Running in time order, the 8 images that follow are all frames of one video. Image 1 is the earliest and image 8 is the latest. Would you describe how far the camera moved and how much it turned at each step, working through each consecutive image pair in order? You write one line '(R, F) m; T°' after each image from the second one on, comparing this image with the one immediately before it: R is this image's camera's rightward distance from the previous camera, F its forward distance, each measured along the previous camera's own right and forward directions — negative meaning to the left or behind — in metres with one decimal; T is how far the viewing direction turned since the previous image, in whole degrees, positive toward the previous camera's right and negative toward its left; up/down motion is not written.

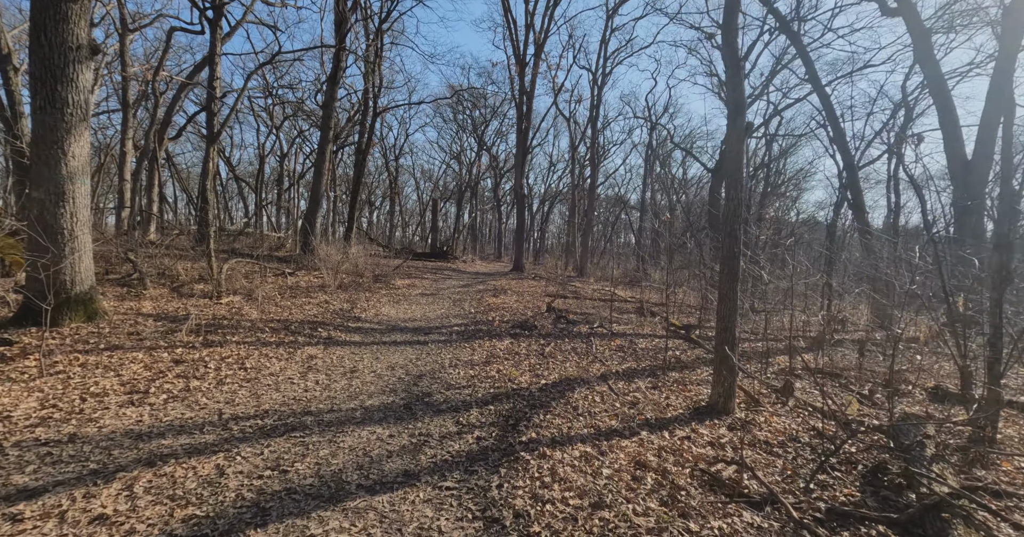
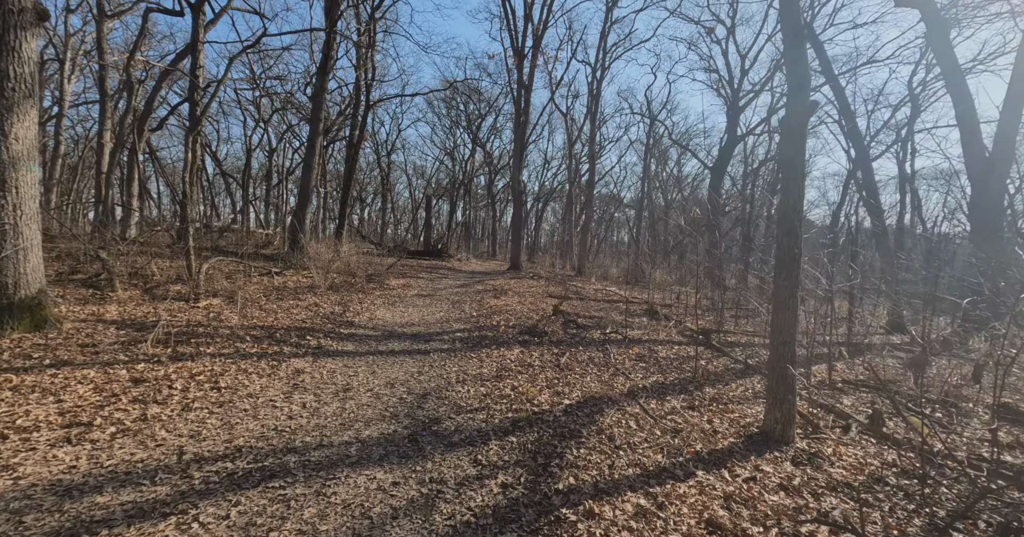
(-0.3, +0.7) m; +1°
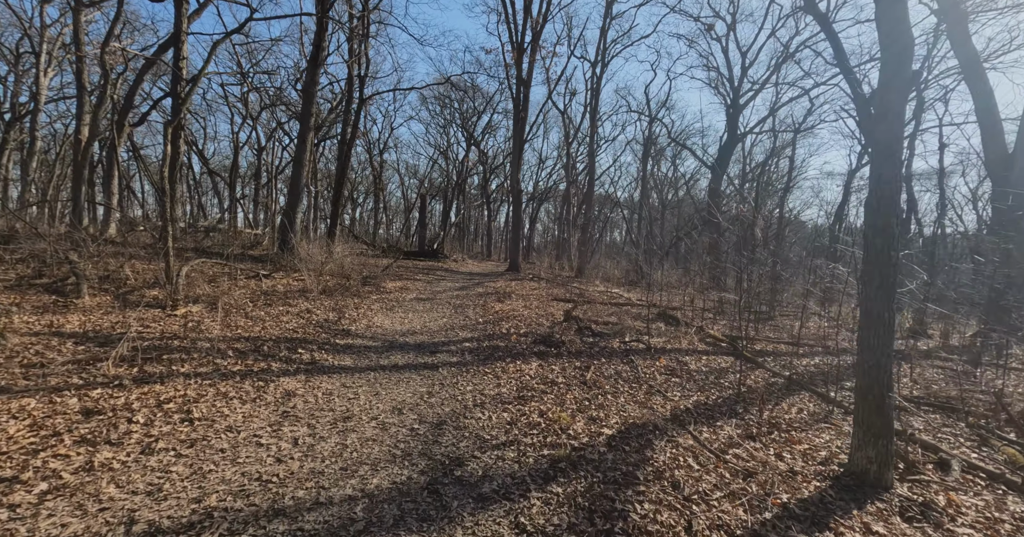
(-0.3, +0.7) m; +1°
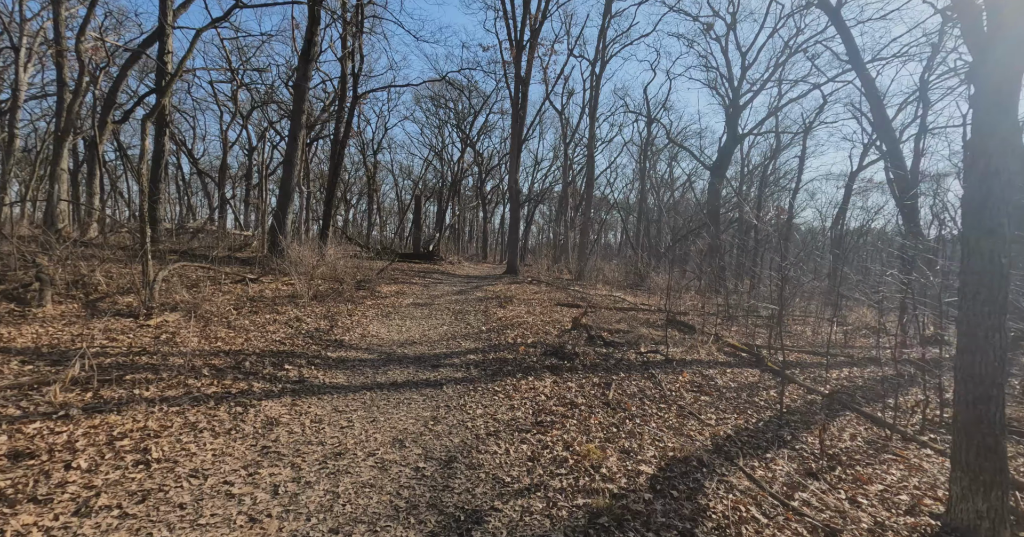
(-0.2, +0.6) m; +1°
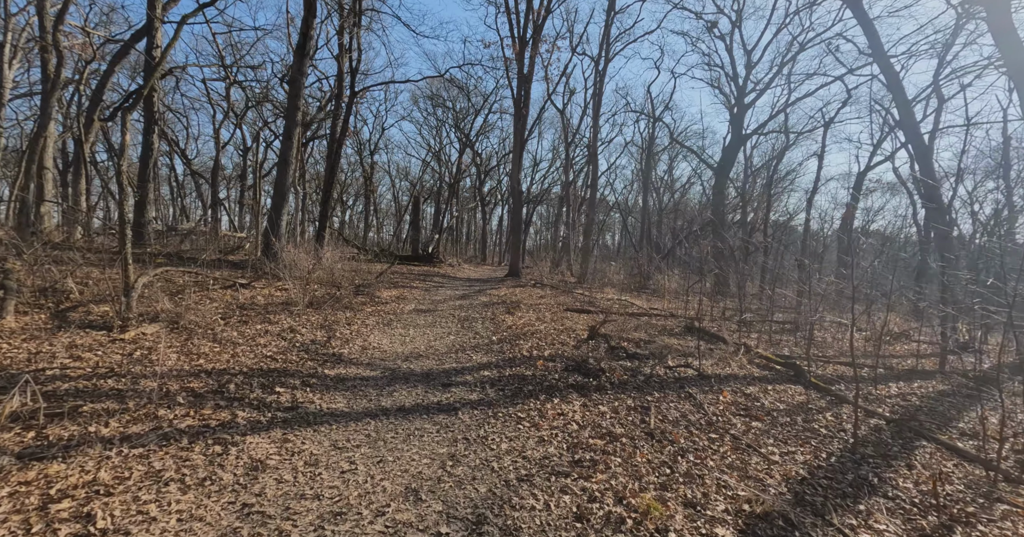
(-0.3, +0.7) m; 0°
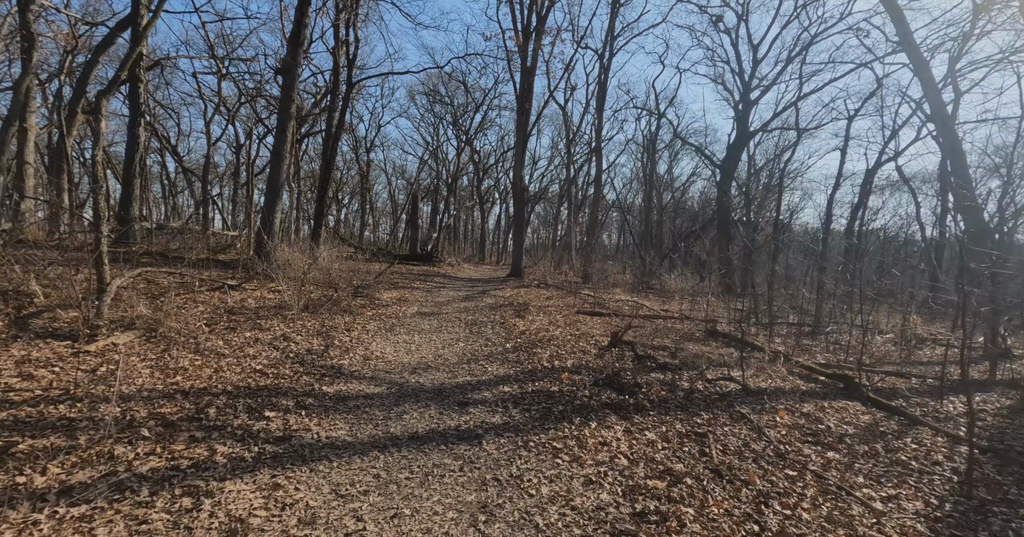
(-0.3, +0.7) m; 0°
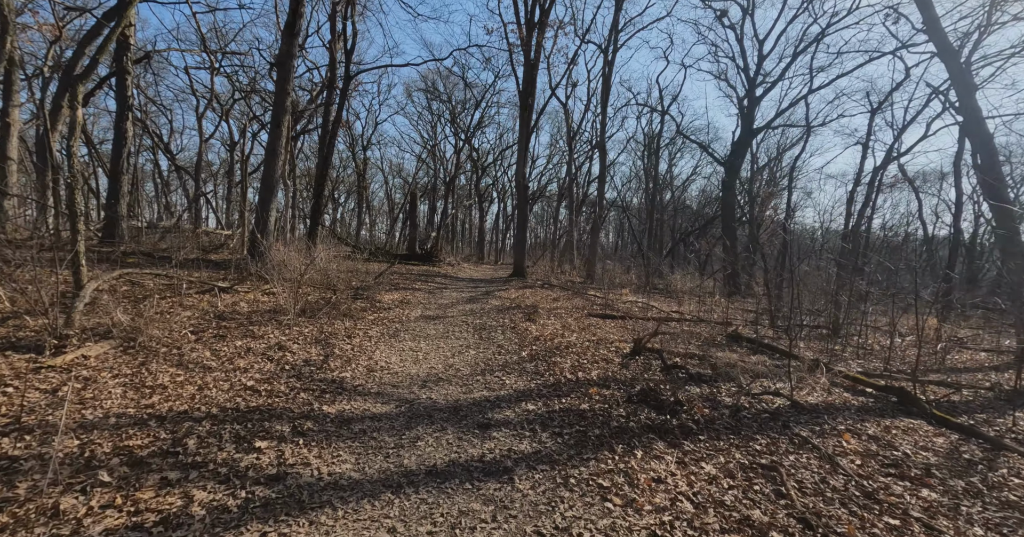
(-0.3, +0.6) m; 0°
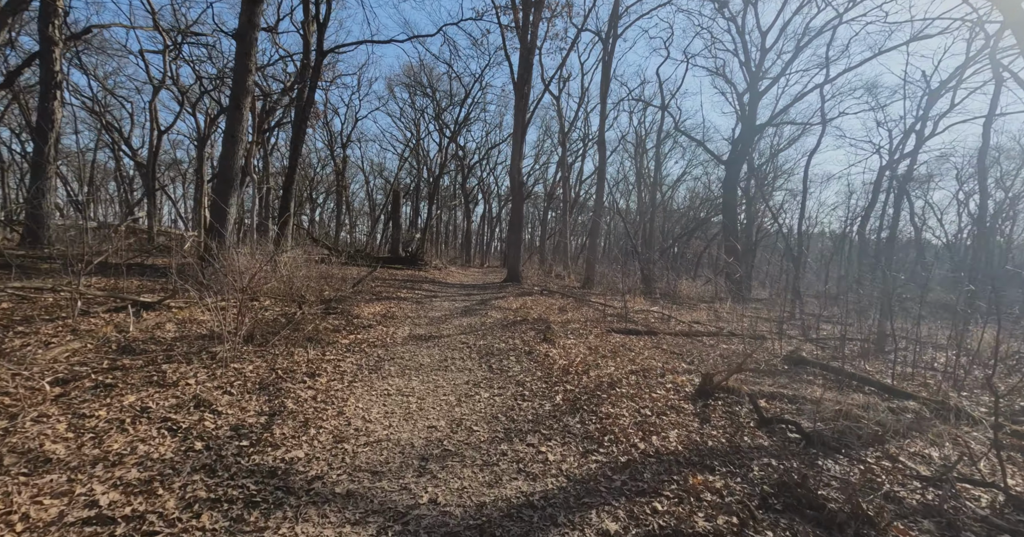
(-0.5, +1.9) m; +2°
